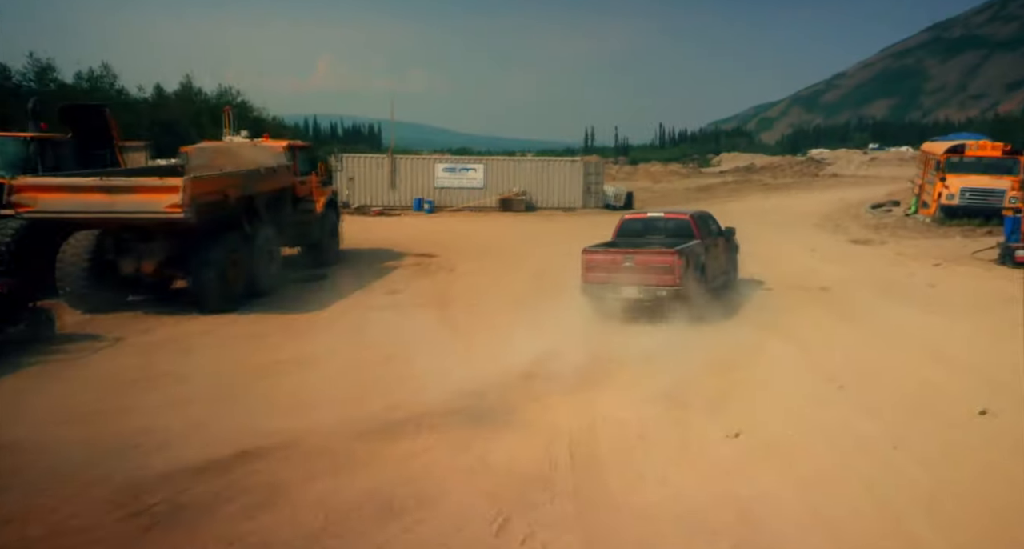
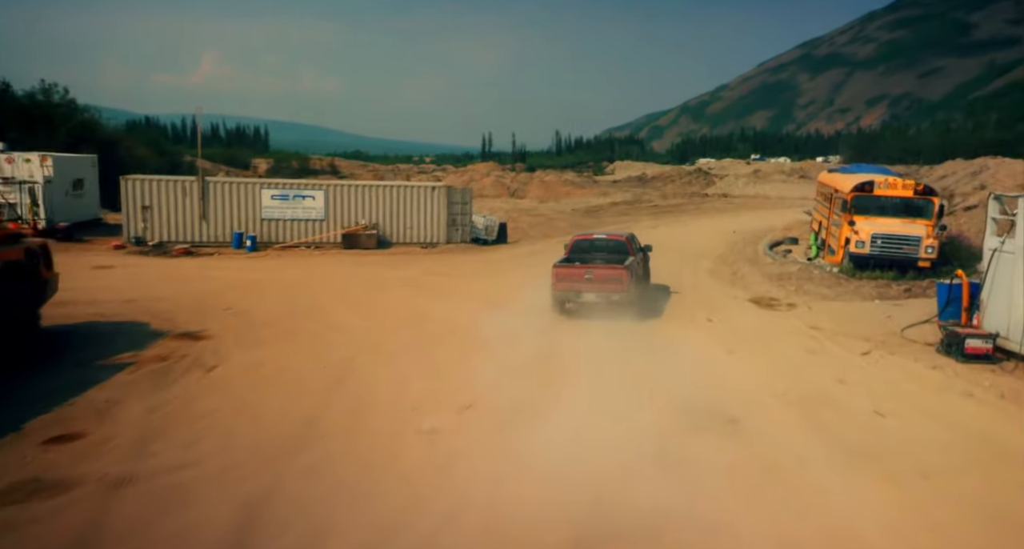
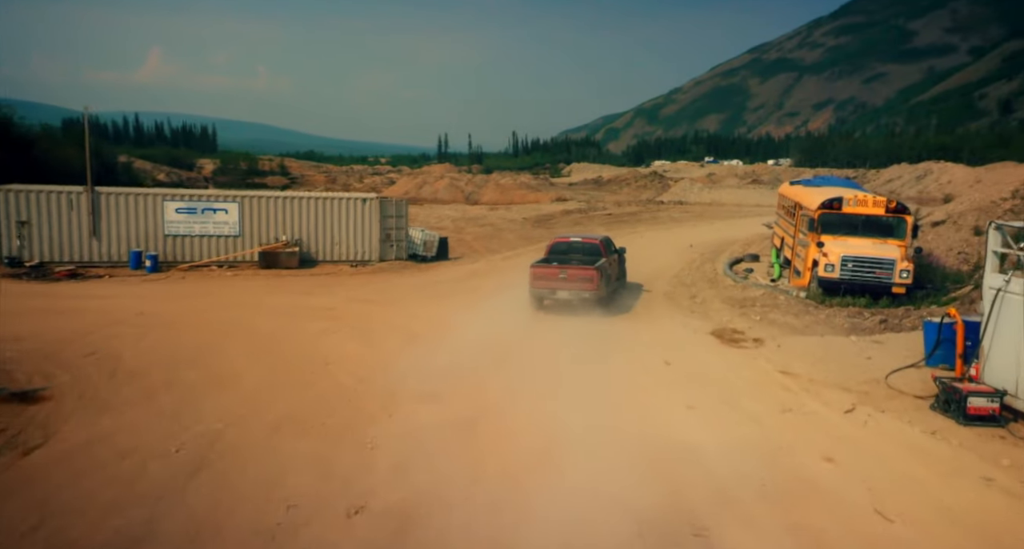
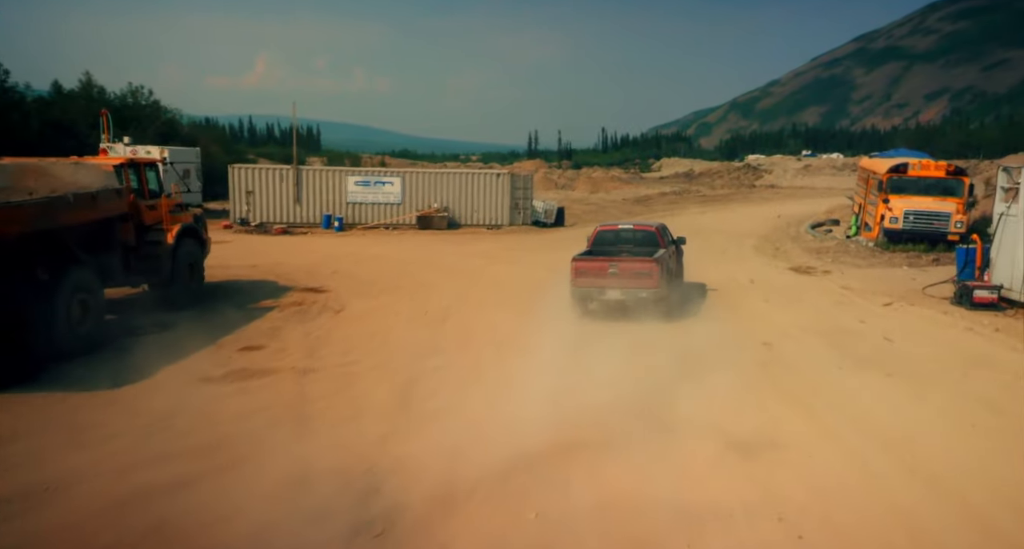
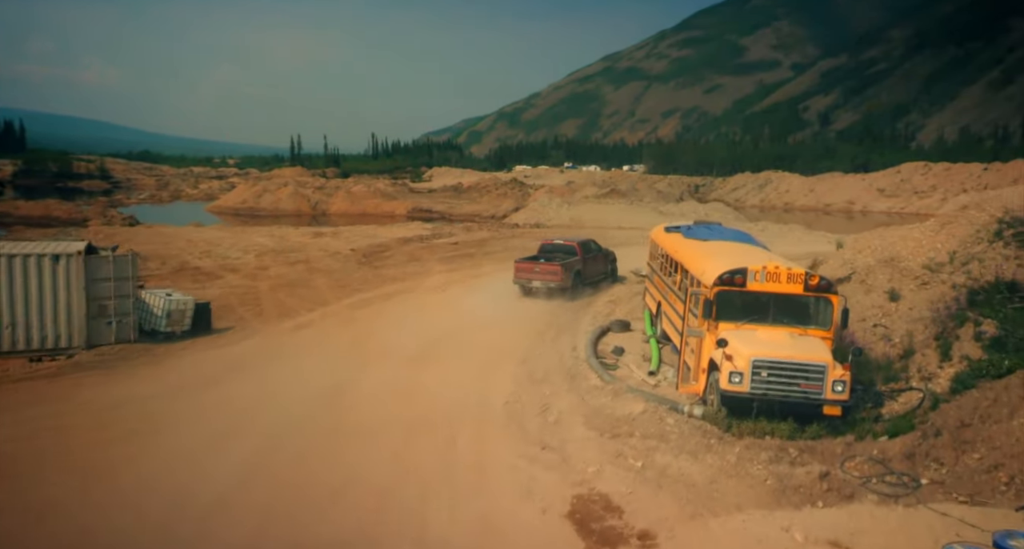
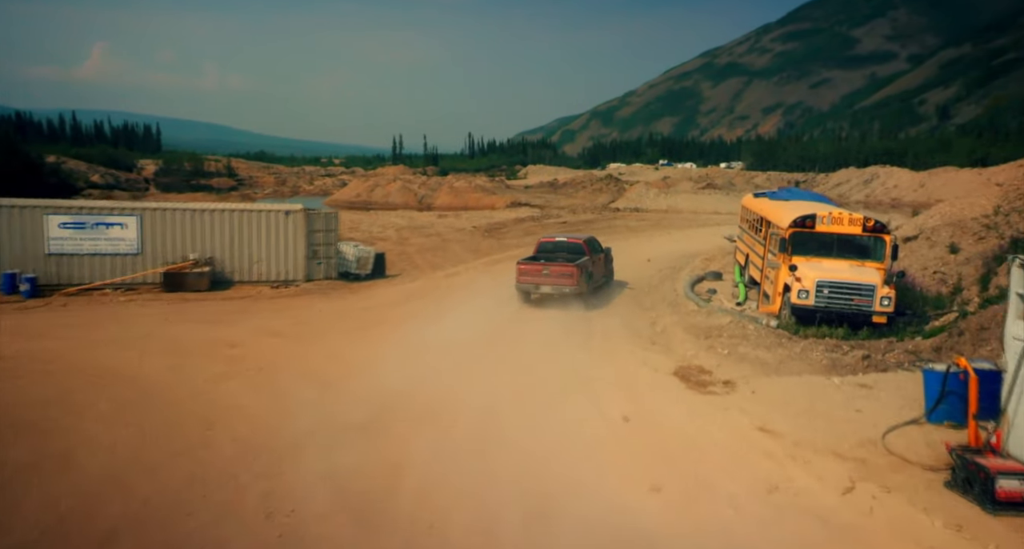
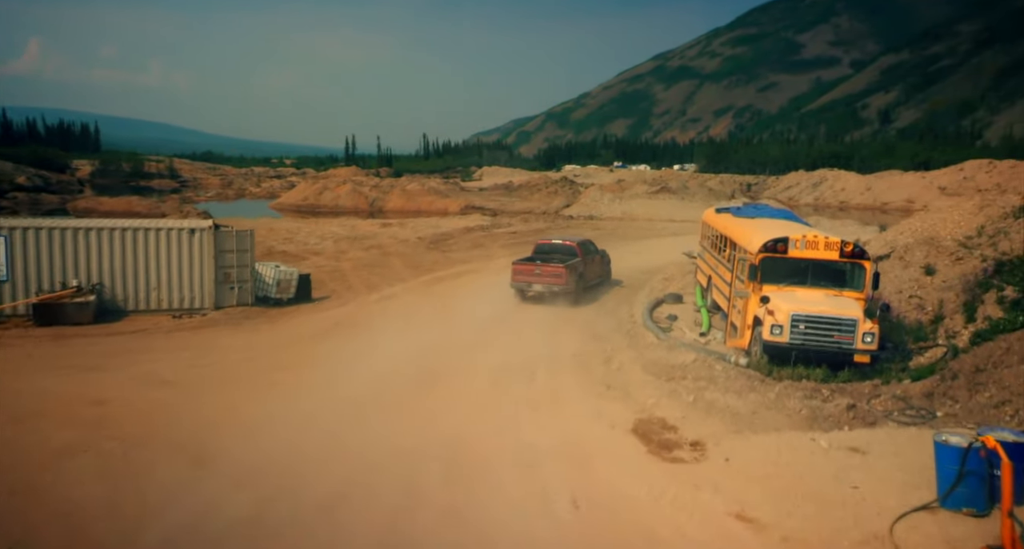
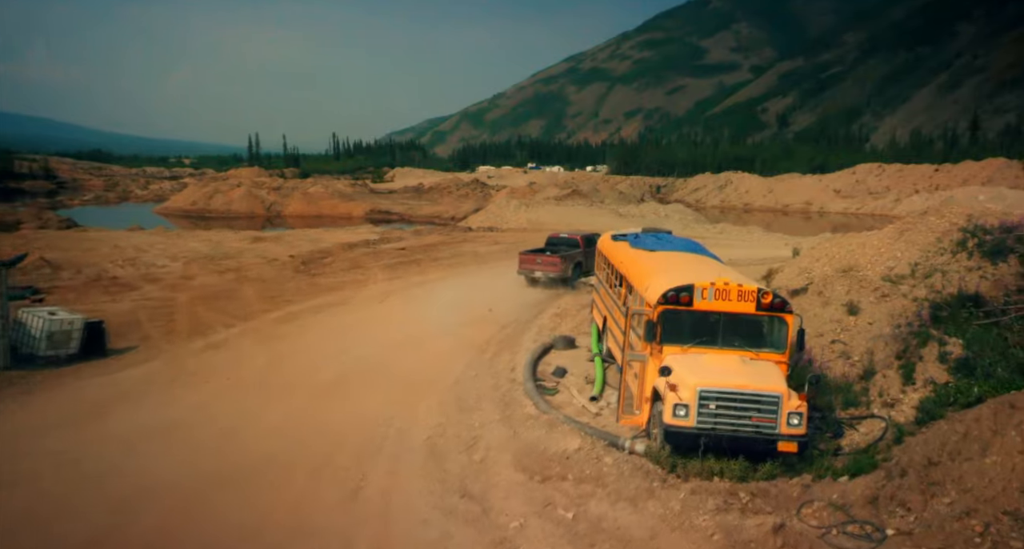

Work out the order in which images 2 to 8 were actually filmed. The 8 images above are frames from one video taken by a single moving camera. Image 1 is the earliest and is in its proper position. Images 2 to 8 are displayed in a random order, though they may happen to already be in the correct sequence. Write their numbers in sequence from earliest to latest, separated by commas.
4, 2, 3, 6, 7, 5, 8
